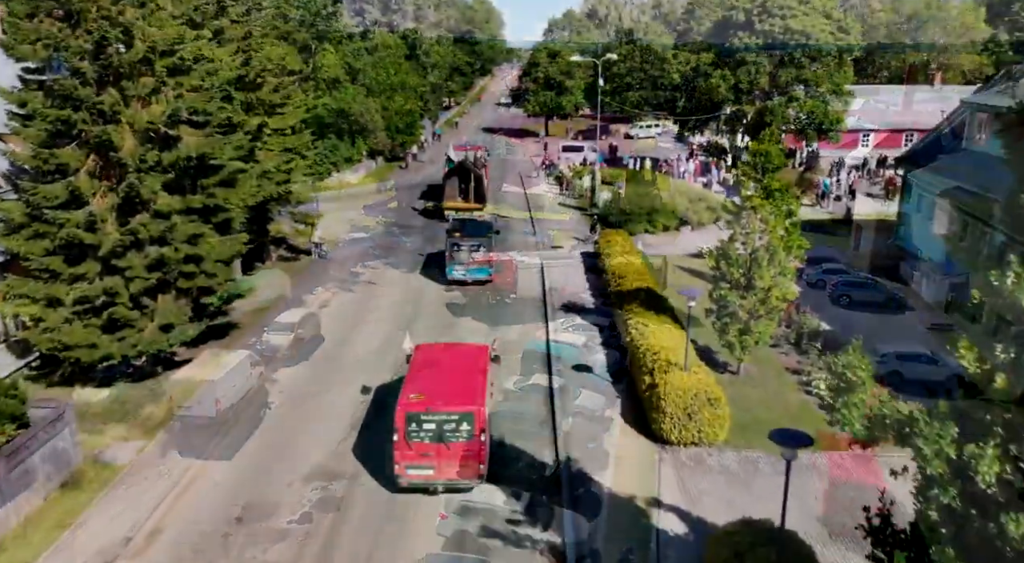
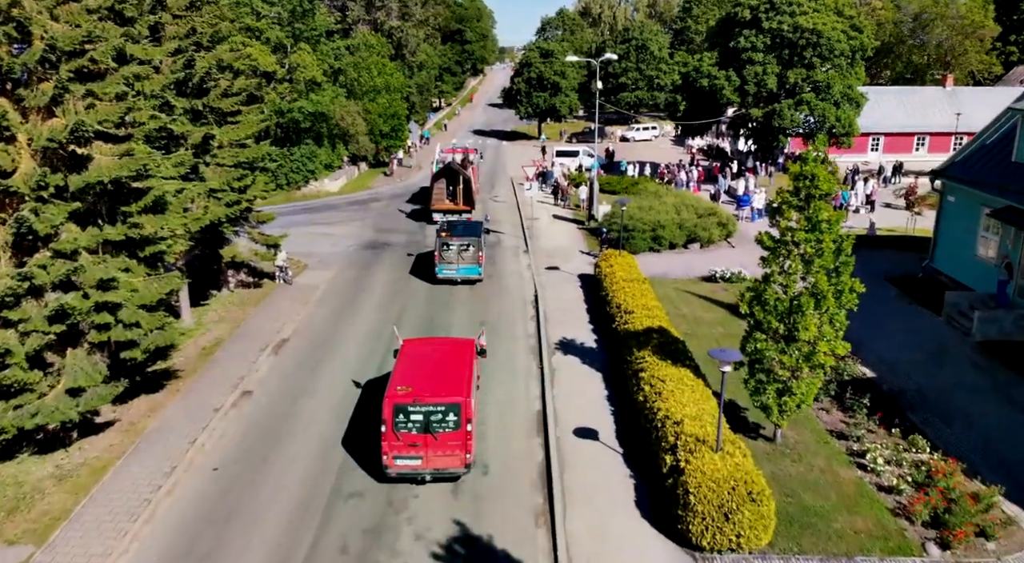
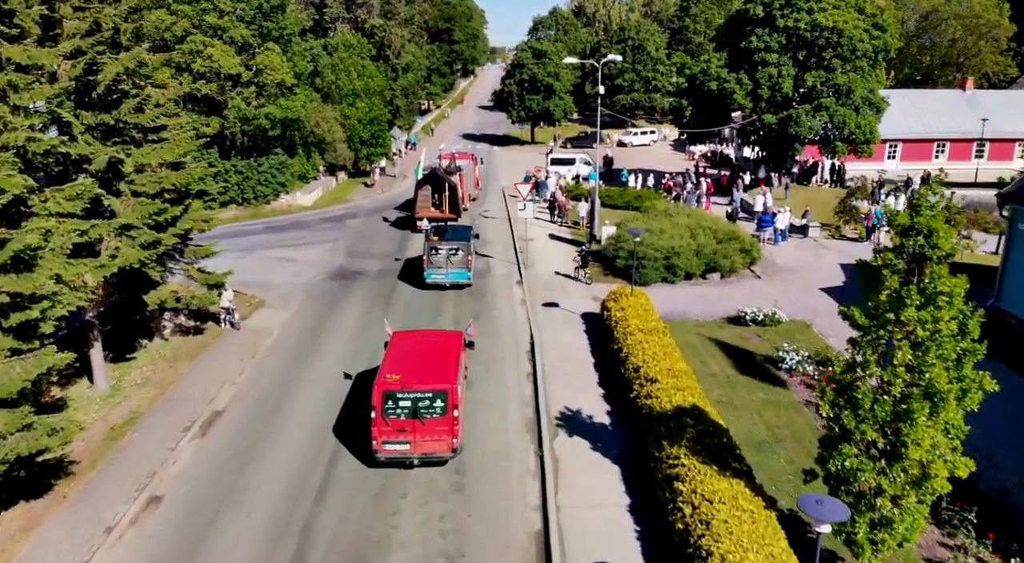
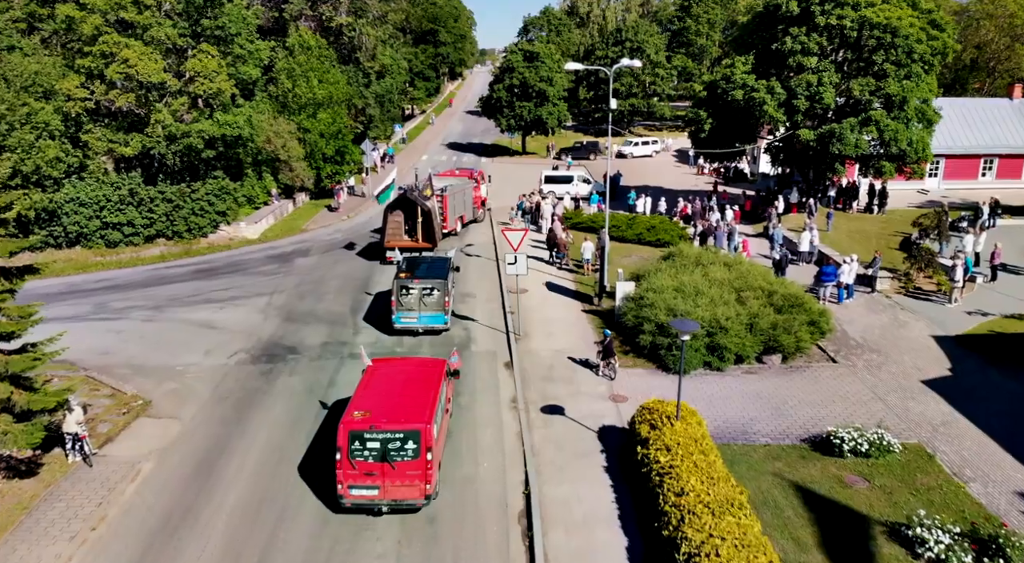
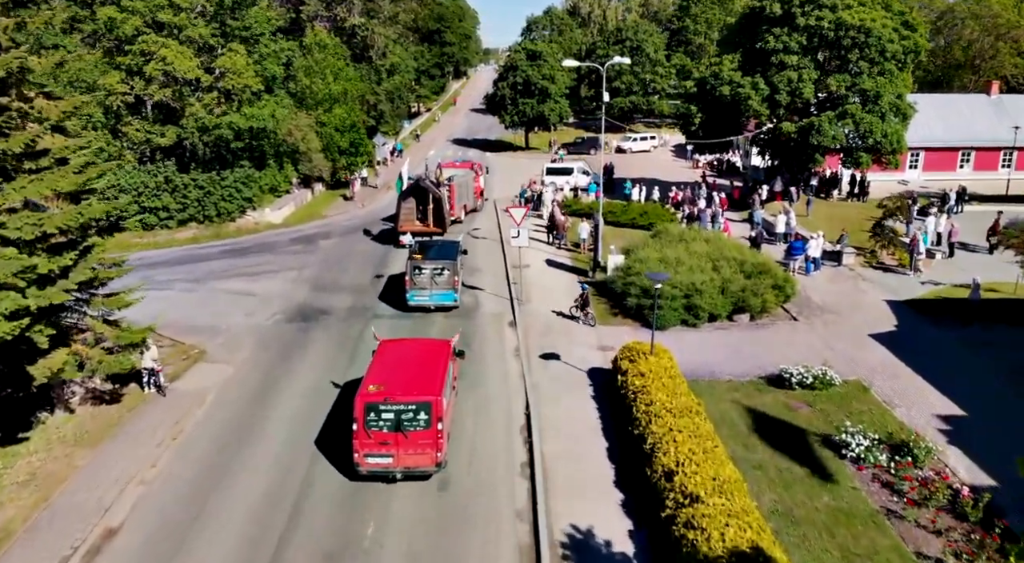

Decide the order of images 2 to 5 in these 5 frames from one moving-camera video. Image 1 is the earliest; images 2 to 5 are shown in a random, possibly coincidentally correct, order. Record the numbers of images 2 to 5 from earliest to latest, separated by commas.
2, 3, 5, 4
